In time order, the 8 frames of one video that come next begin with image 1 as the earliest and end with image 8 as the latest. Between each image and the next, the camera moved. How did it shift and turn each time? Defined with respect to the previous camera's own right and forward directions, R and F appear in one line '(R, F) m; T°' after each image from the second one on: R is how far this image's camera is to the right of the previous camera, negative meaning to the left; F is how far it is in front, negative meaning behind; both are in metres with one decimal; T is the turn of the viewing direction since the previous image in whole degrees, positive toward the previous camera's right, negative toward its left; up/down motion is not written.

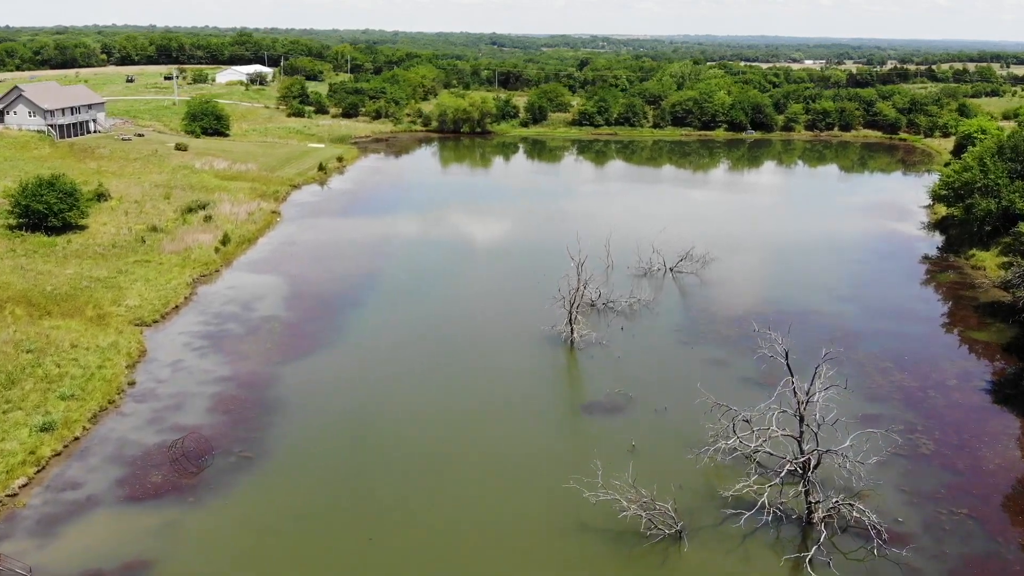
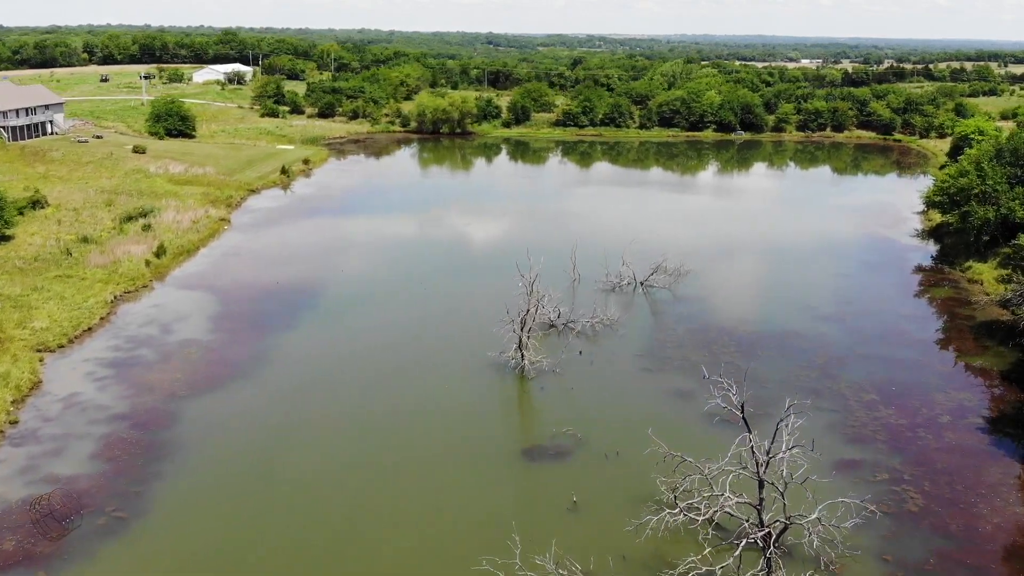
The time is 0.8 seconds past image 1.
(+1.1, +2.1) m; 0°
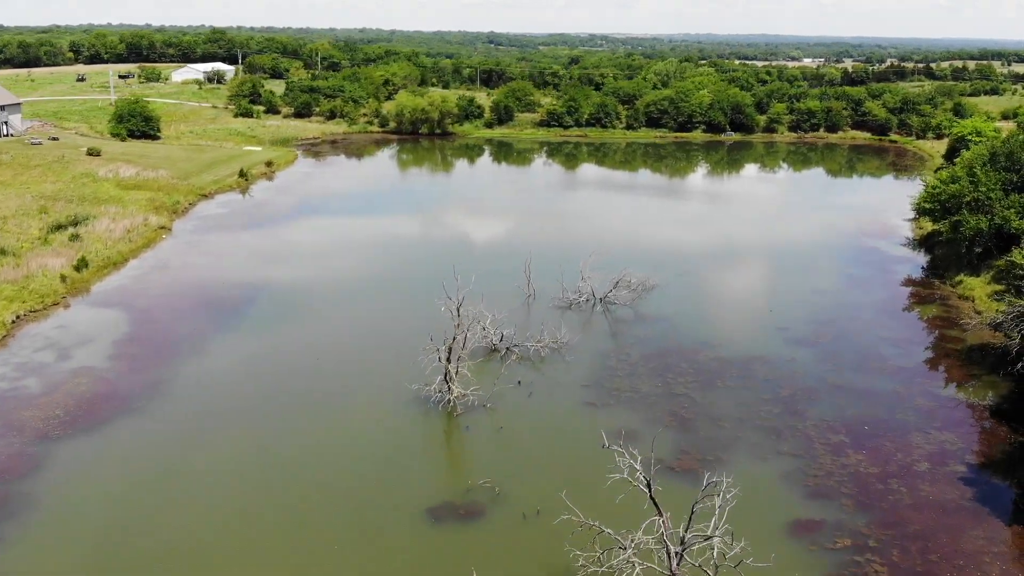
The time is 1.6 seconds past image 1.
(+1.3, +2.1) m; 0°
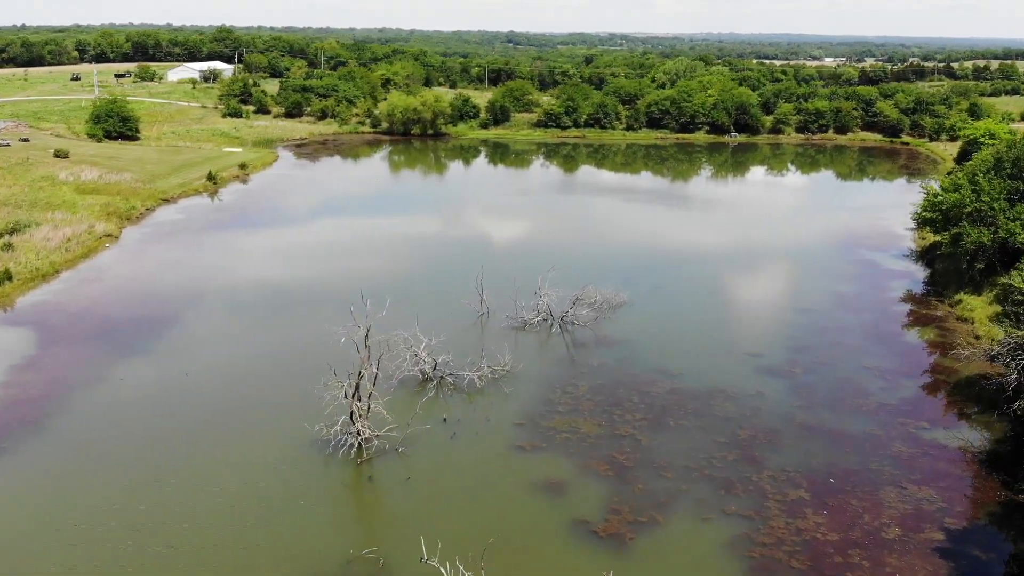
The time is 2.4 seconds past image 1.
(+1.5, +2.0) m; -1°
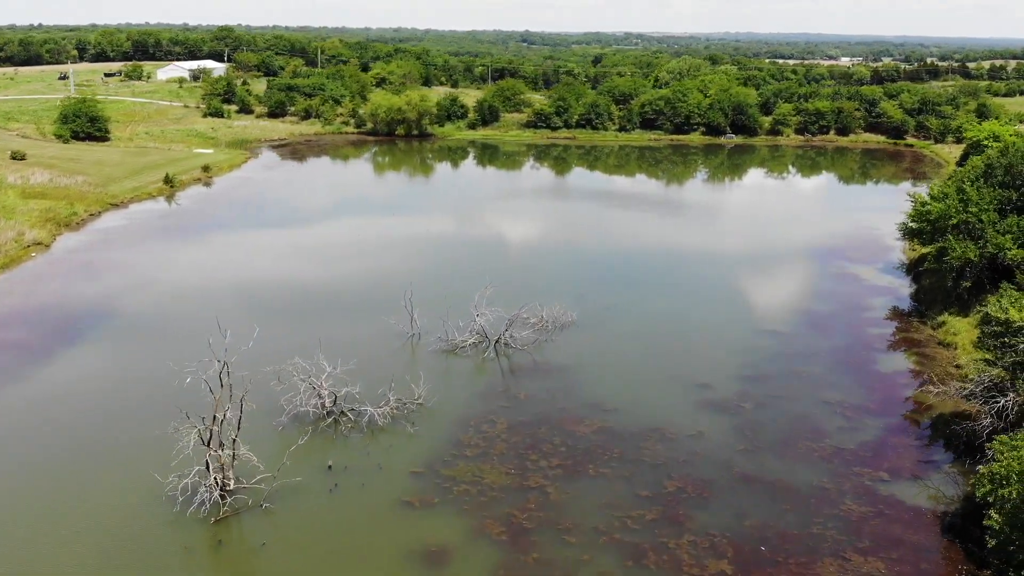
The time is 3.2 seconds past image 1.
(+1.7, +1.9) m; -1°
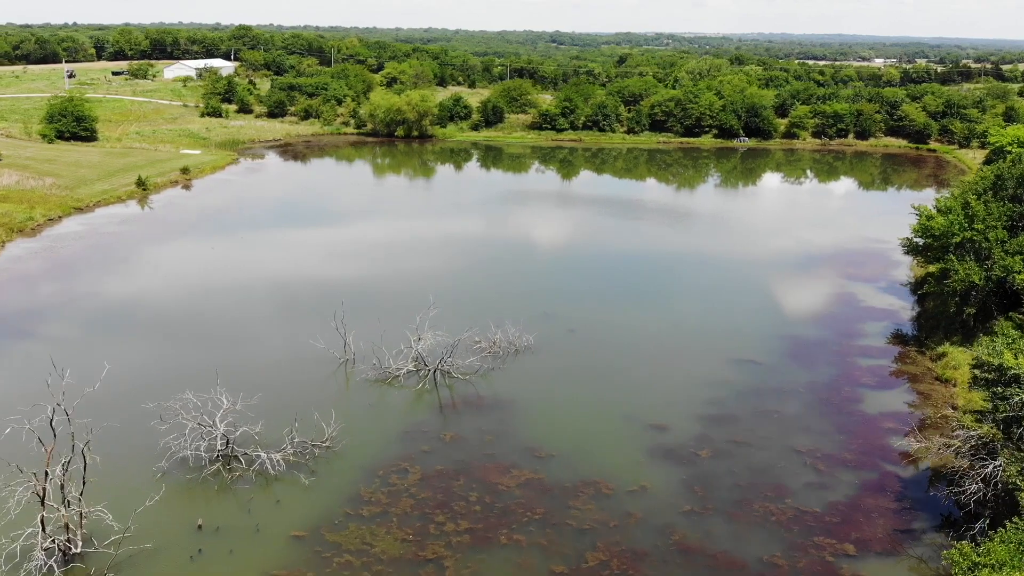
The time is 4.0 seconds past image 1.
(+1.5, +1.9) m; -2°
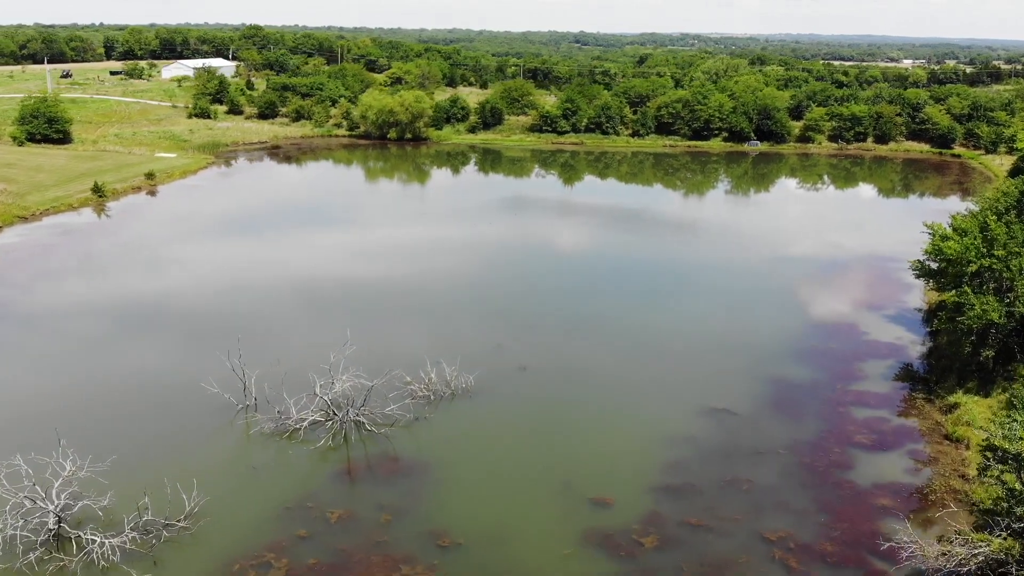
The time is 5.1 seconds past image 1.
(+1.4, +2.6) m; -1°
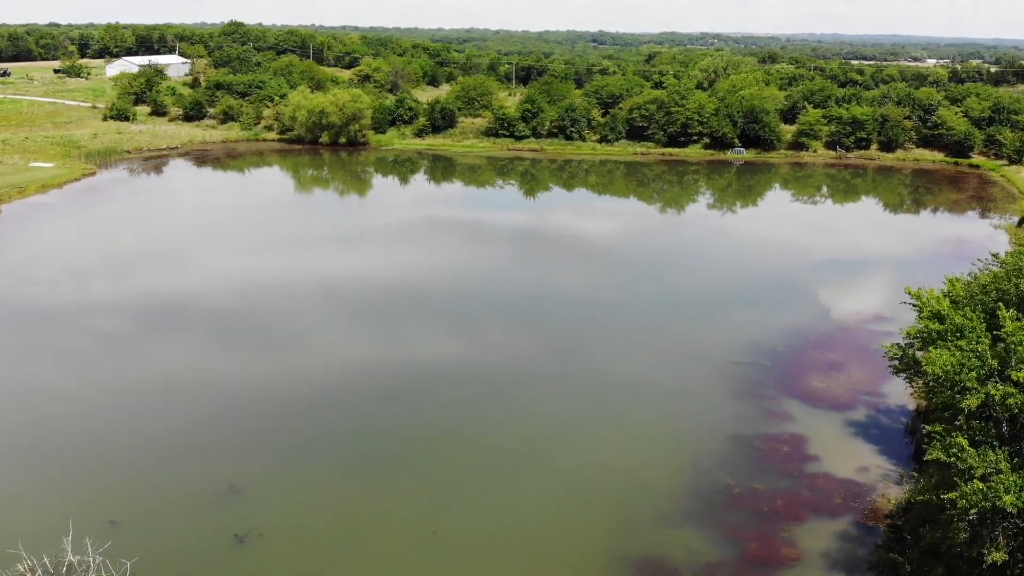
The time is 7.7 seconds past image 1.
(+3.3, +6.2) m; -1°
